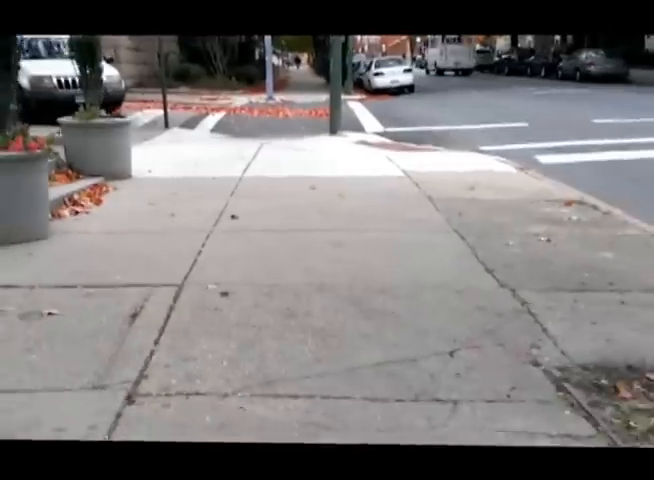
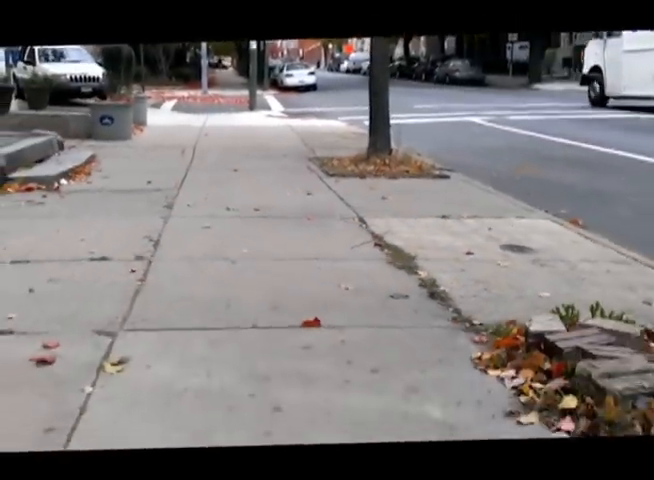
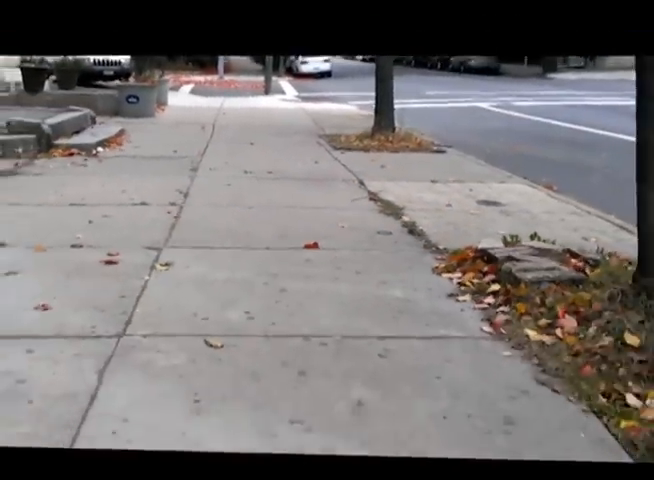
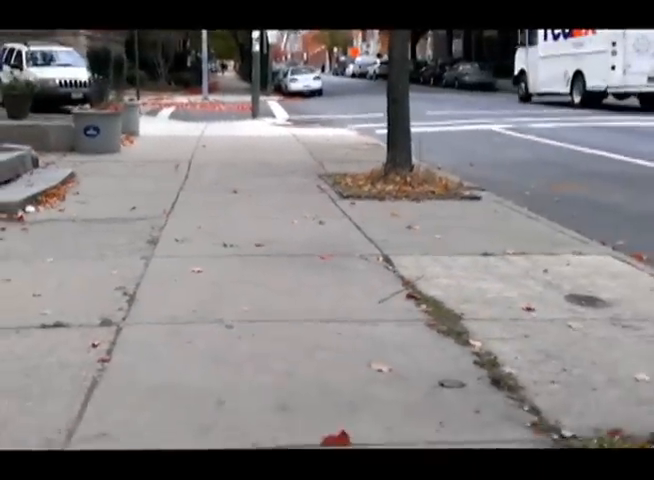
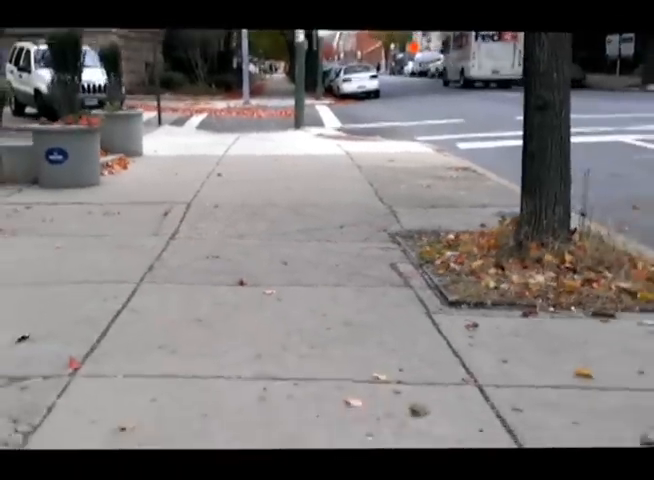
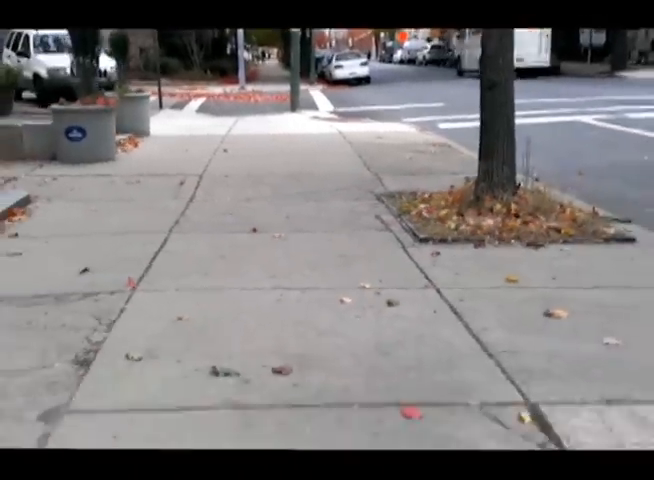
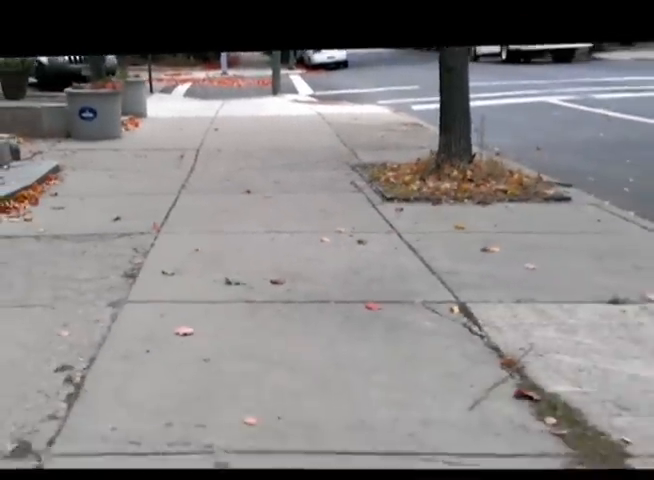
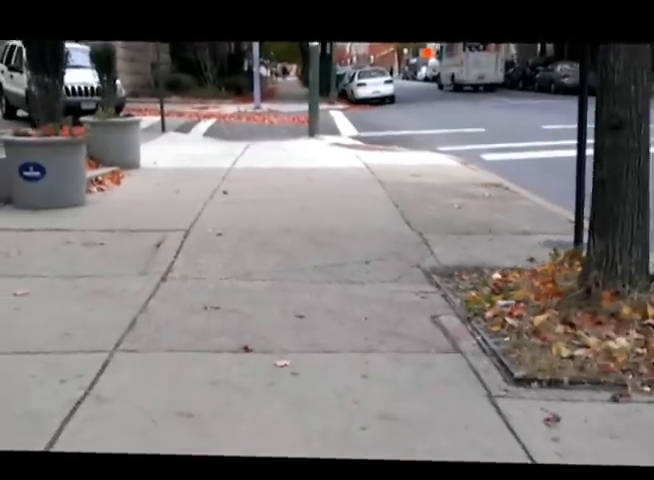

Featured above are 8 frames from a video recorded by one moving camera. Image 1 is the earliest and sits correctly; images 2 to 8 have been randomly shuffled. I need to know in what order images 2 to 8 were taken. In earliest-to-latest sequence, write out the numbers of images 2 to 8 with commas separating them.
8, 5, 6, 7, 4, 2, 3
